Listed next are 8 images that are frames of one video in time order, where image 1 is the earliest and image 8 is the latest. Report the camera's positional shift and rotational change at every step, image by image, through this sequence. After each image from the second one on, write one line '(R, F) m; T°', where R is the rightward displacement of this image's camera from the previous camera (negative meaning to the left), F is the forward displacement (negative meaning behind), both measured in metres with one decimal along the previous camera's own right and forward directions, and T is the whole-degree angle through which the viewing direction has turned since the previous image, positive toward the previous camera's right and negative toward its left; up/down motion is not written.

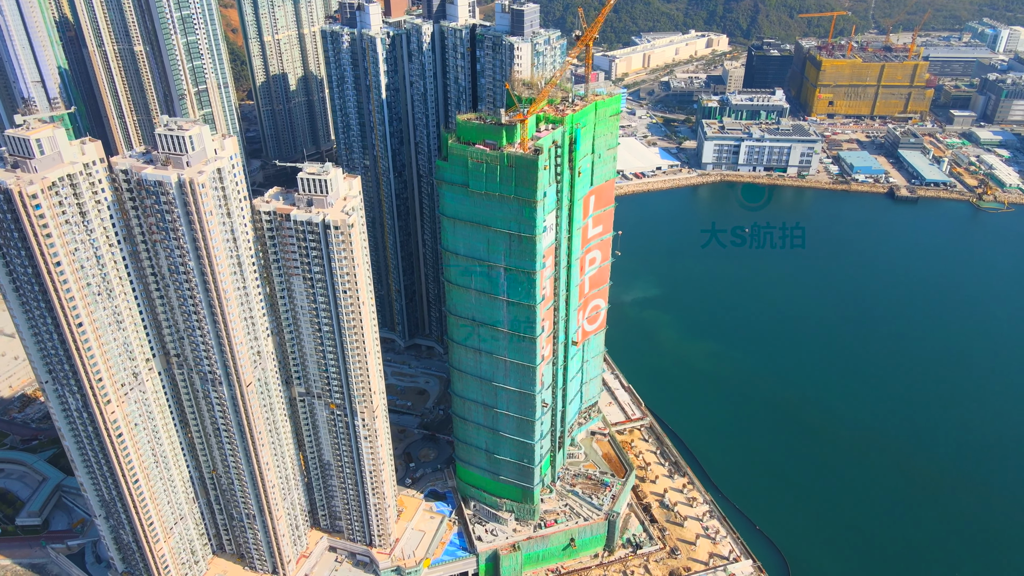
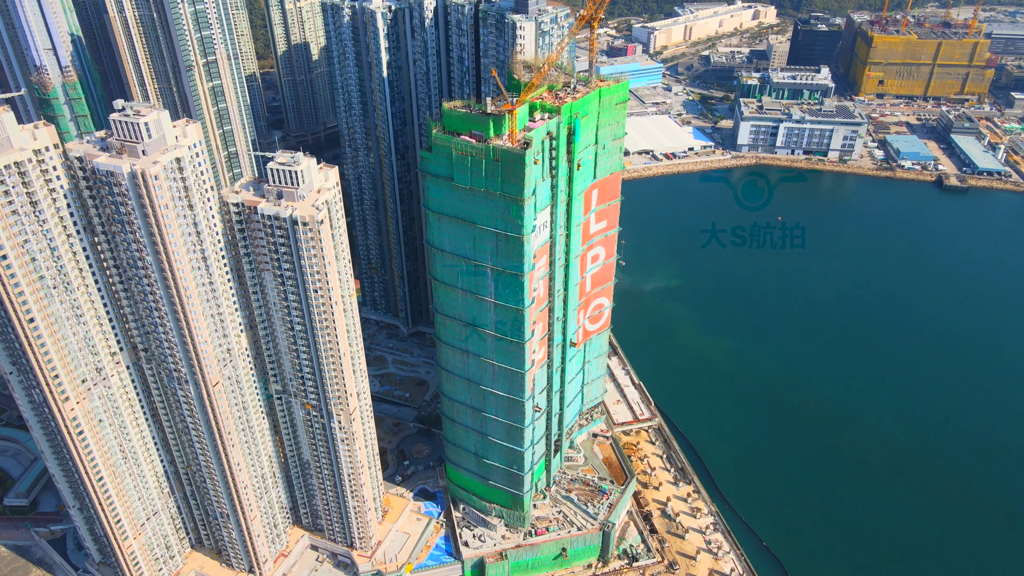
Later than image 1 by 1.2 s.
(+8.0, +8.9) m; -3°
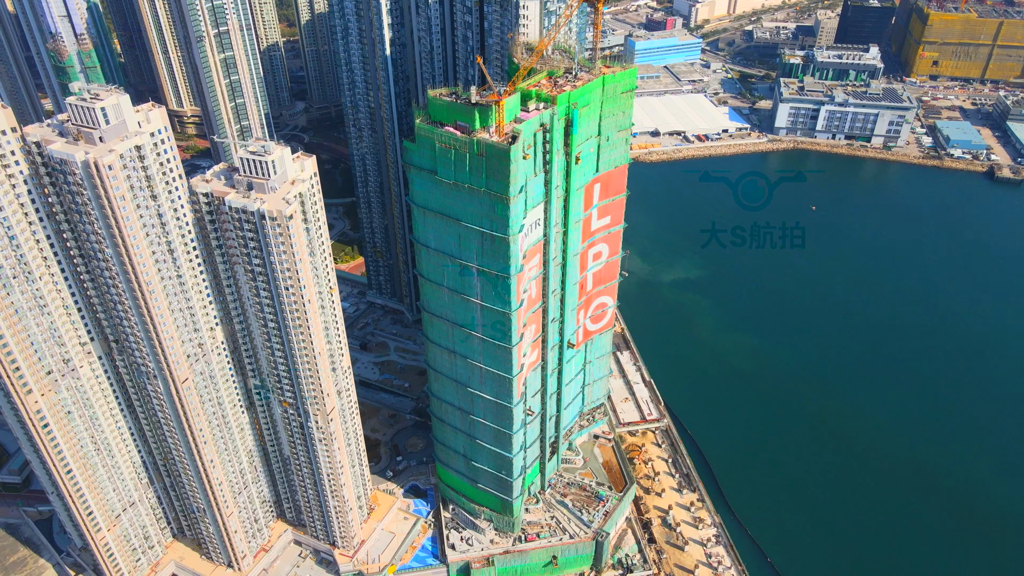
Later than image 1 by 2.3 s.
(+7.4, +7.6) m; -3°
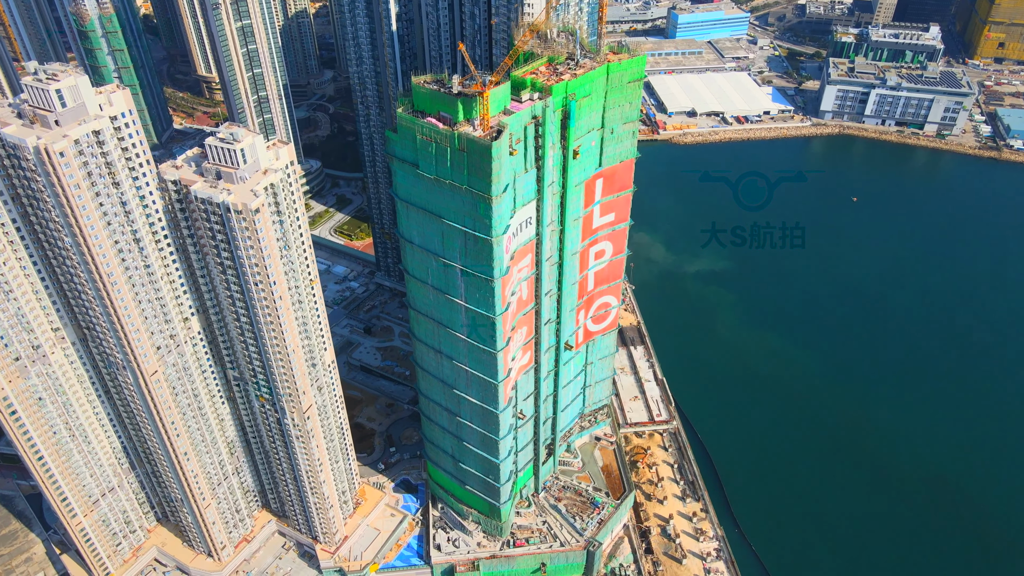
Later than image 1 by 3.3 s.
(+7.7, +7.3) m; -3°
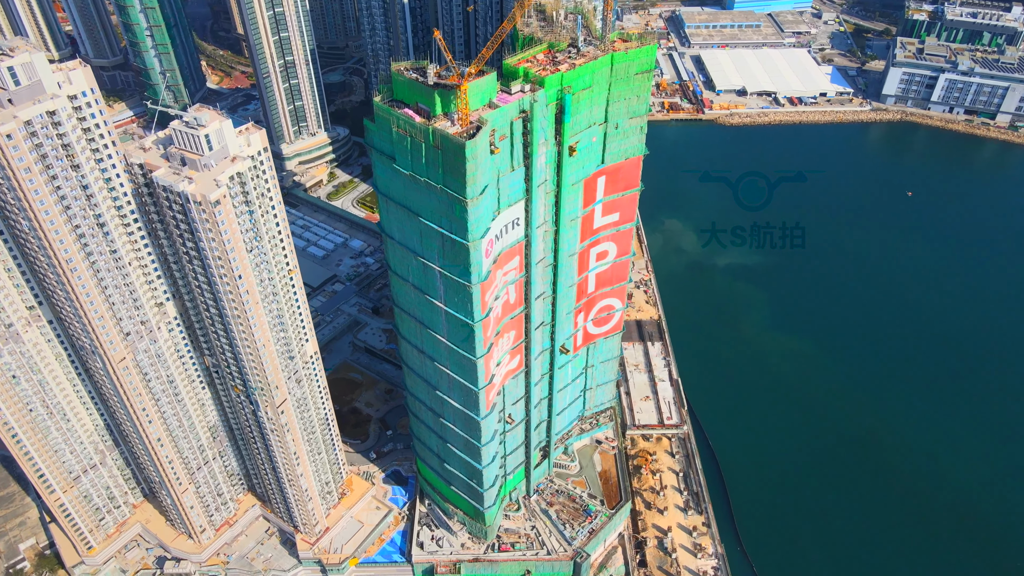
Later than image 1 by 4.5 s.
(+8.8, +7.5) m; -4°
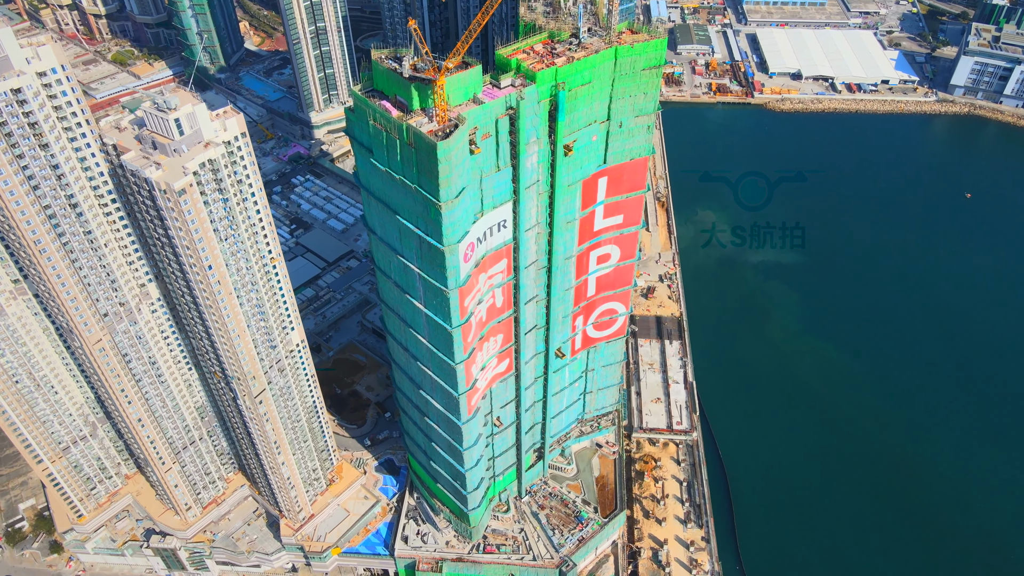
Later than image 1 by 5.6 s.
(+8.2, +6.0) m; -4°
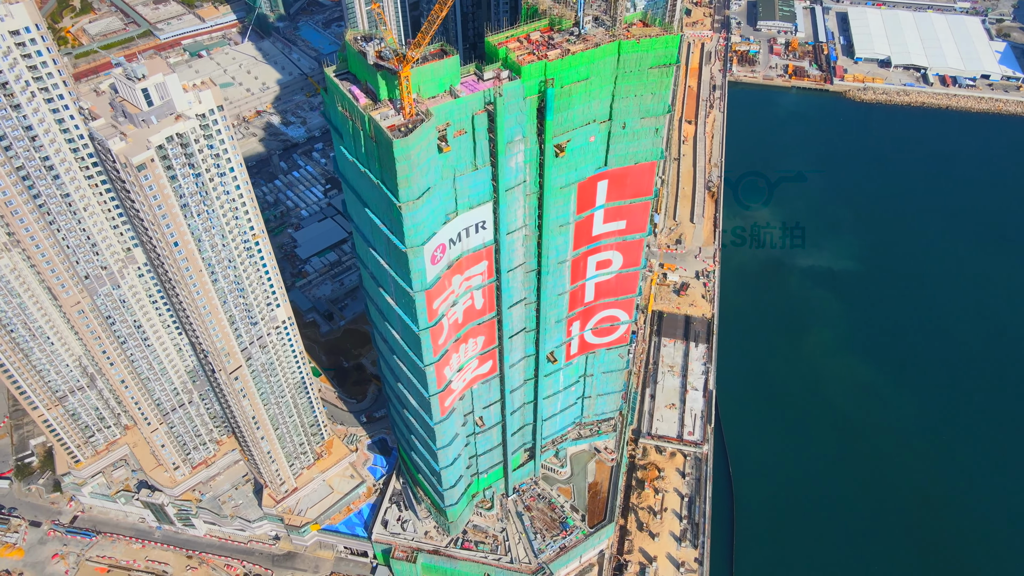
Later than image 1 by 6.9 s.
(+10.9, +6.9) m; -5°
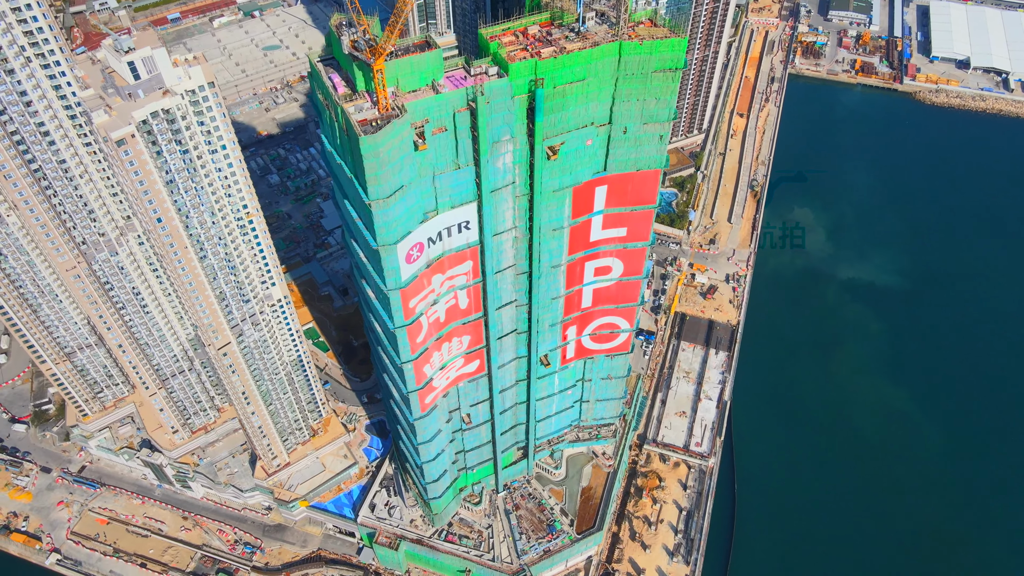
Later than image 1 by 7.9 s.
(+8.2, +4.0) m; -4°
